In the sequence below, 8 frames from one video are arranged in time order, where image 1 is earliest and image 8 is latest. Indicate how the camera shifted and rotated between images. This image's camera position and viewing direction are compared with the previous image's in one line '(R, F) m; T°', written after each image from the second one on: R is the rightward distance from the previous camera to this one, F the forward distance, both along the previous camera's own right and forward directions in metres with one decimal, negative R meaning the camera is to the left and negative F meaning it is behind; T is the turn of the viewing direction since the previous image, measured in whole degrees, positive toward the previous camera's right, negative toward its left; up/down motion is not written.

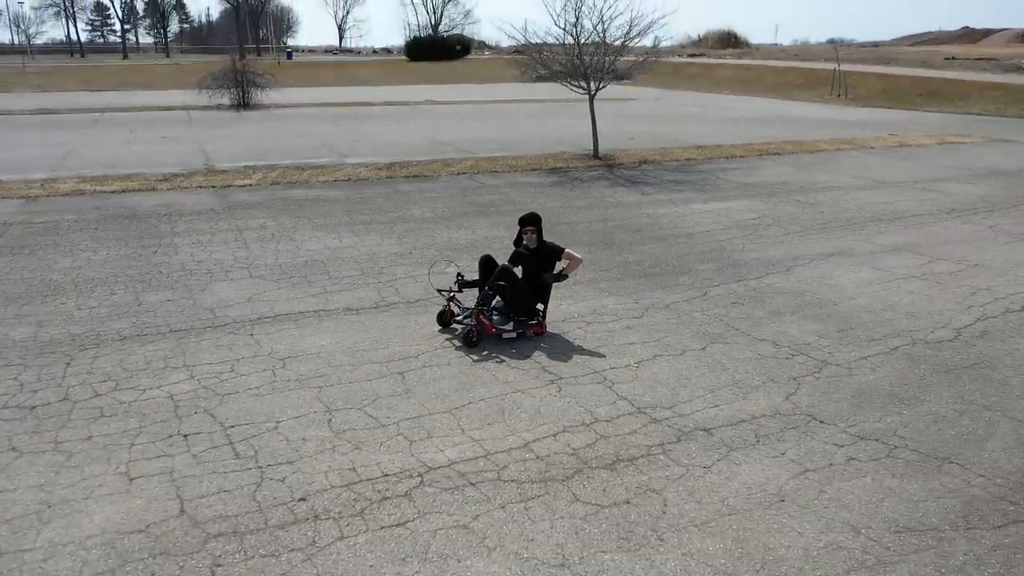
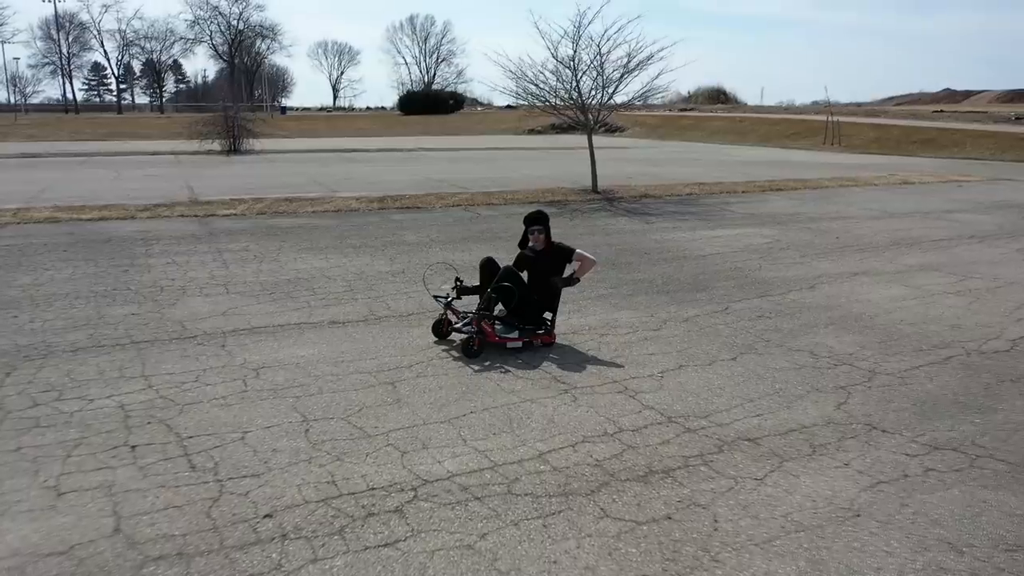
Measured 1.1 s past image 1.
(-0.1, +0.9) m; +1°
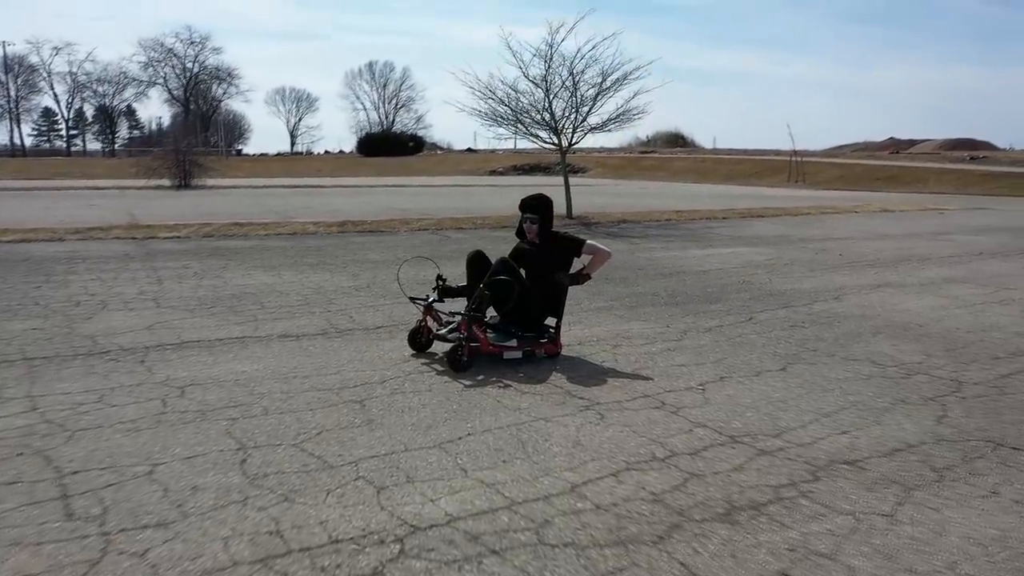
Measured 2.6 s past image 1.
(-0.3, +1.4) m; +3°
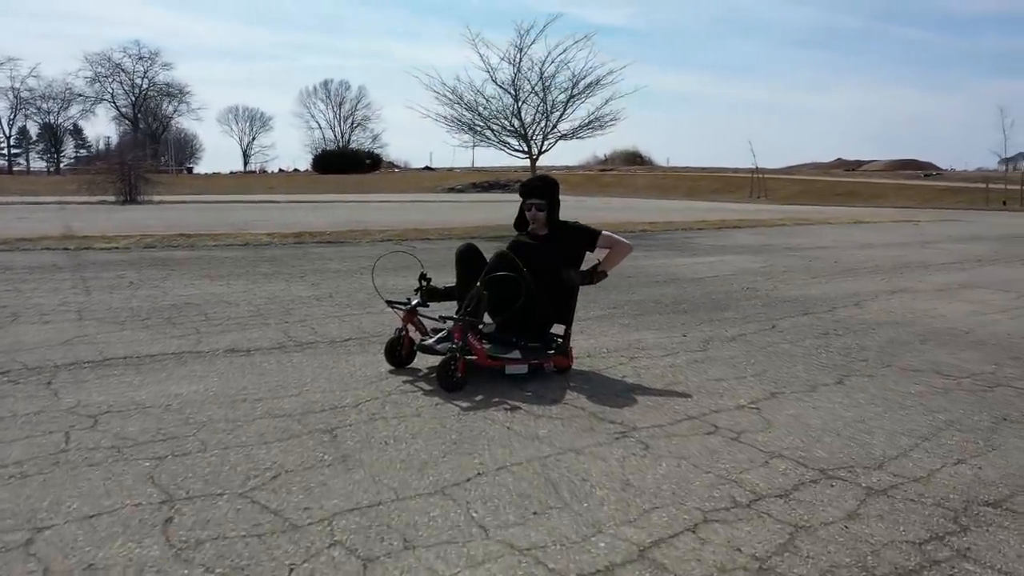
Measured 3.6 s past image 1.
(-0.3, +1.1) m; +3°
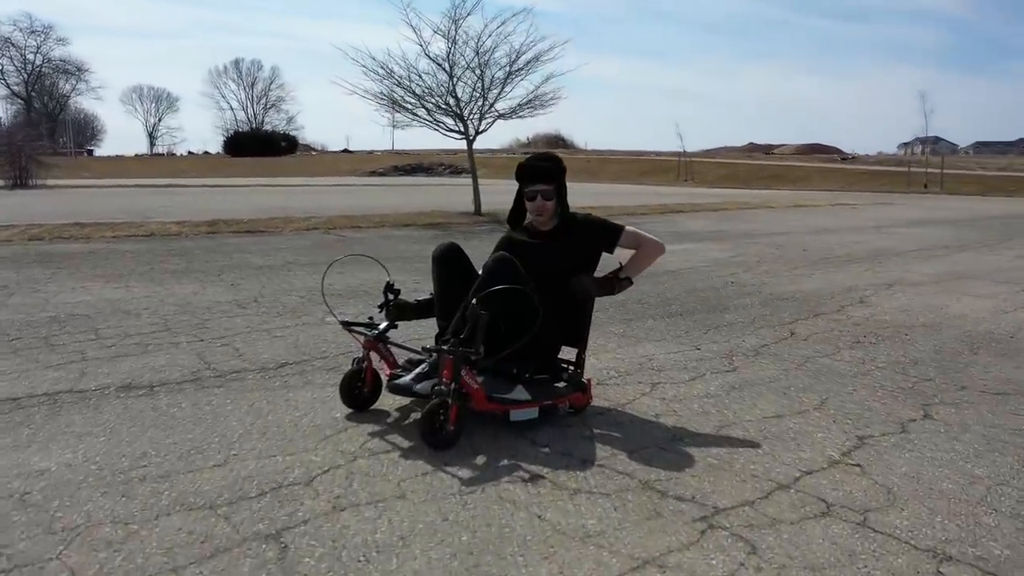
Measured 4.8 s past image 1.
(-0.4, +1.2) m; +6°
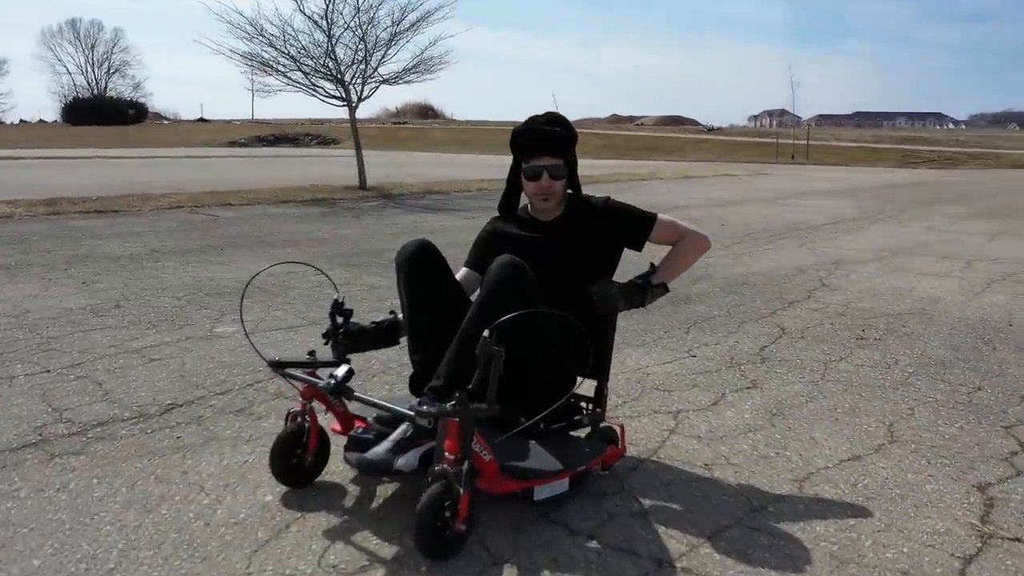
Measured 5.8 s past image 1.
(-0.4, +1.1) m; +9°
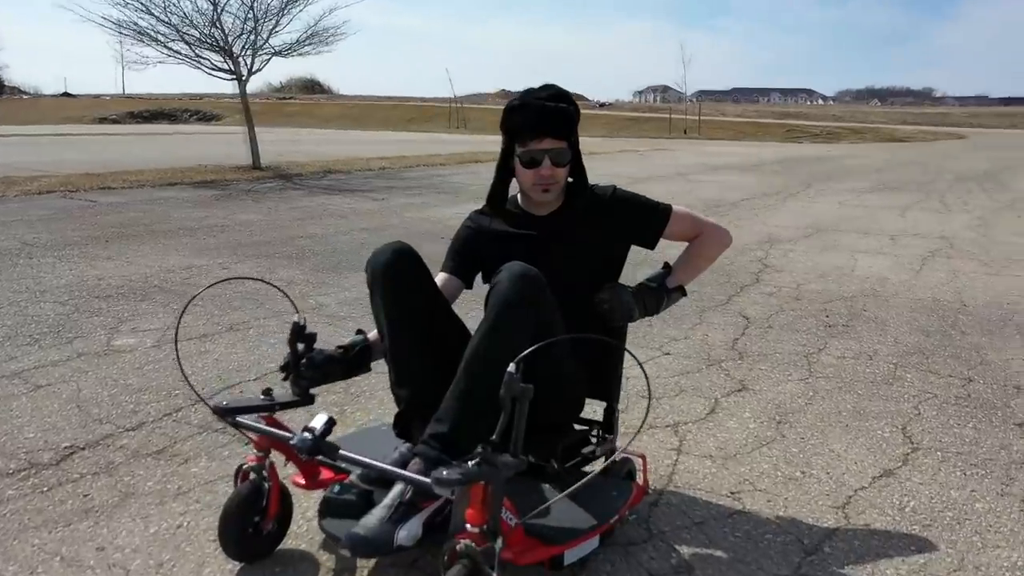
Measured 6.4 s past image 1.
(-0.3, +0.5) m; +7°
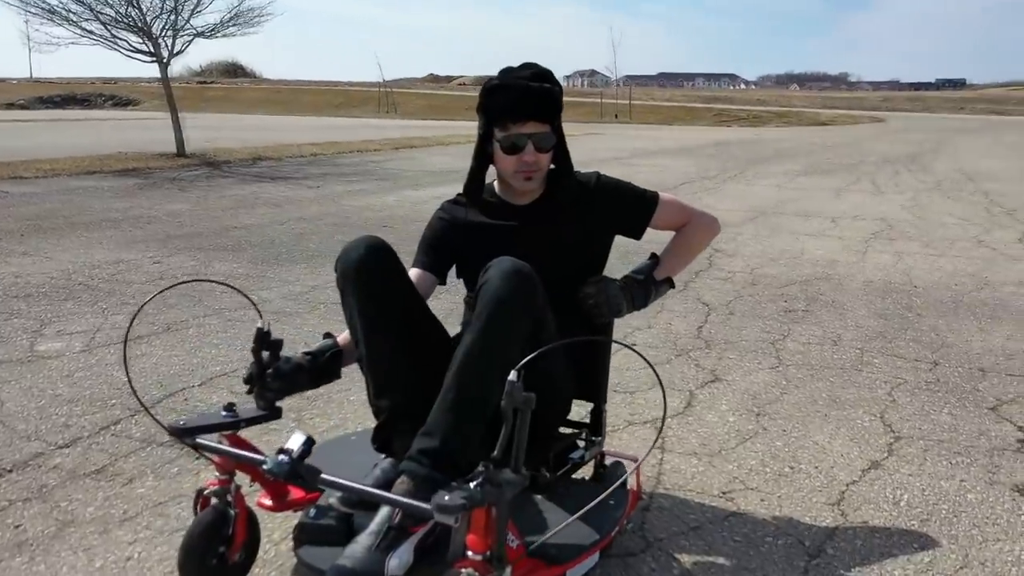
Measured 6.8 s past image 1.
(-0.1, +0.2) m; +5°
